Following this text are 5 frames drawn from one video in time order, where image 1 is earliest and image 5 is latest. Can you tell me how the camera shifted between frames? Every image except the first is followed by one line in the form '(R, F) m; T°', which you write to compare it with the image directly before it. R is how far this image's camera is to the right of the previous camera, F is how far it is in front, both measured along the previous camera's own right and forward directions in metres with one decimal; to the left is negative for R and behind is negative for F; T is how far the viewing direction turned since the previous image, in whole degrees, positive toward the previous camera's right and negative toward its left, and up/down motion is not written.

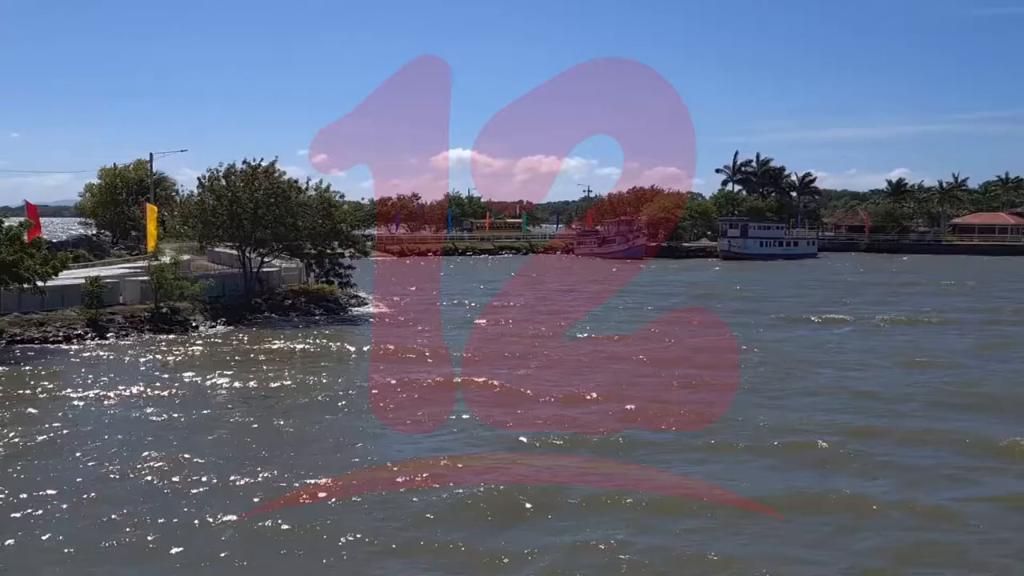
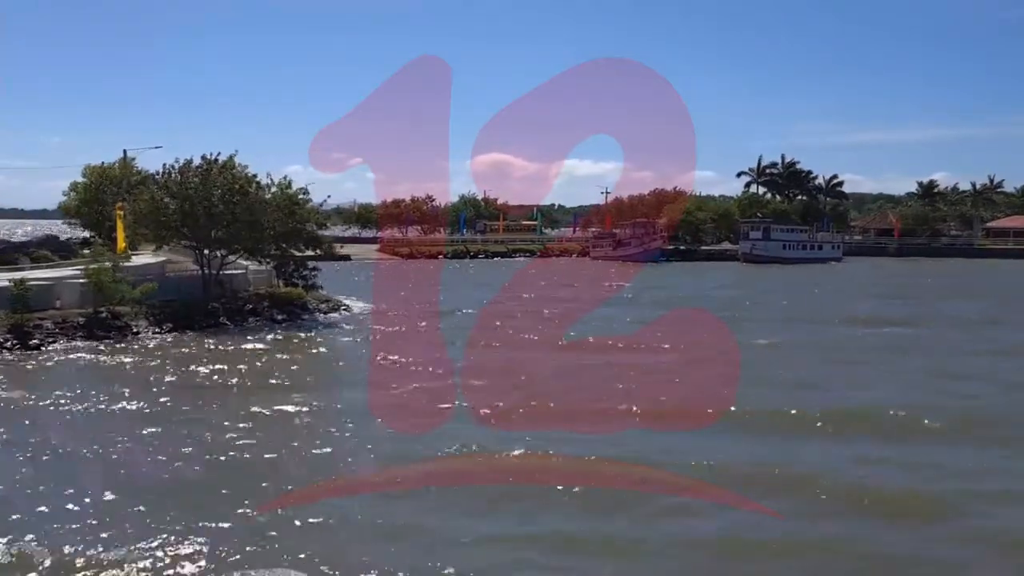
(+1.9, +1.8) m; -2°
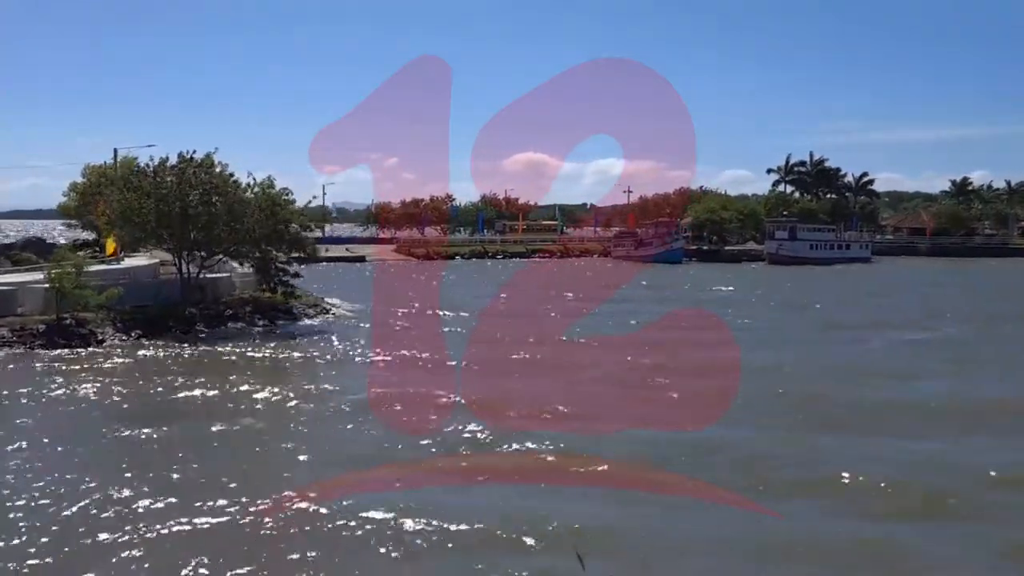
(+1.2, +1.5) m; -2°
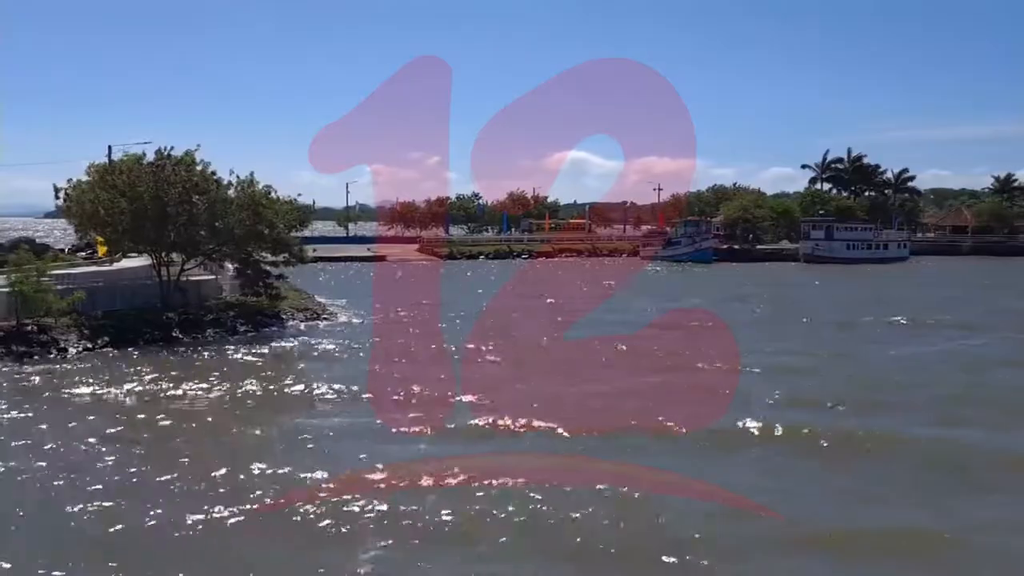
(+1.2, +1.8) m; -2°
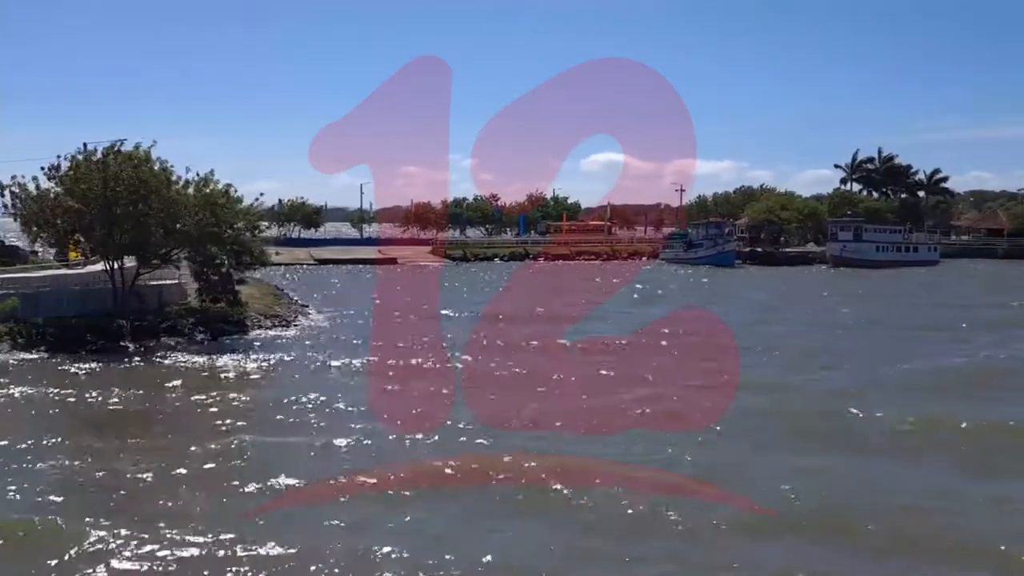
(+1.6, +2.0) m; -2°
